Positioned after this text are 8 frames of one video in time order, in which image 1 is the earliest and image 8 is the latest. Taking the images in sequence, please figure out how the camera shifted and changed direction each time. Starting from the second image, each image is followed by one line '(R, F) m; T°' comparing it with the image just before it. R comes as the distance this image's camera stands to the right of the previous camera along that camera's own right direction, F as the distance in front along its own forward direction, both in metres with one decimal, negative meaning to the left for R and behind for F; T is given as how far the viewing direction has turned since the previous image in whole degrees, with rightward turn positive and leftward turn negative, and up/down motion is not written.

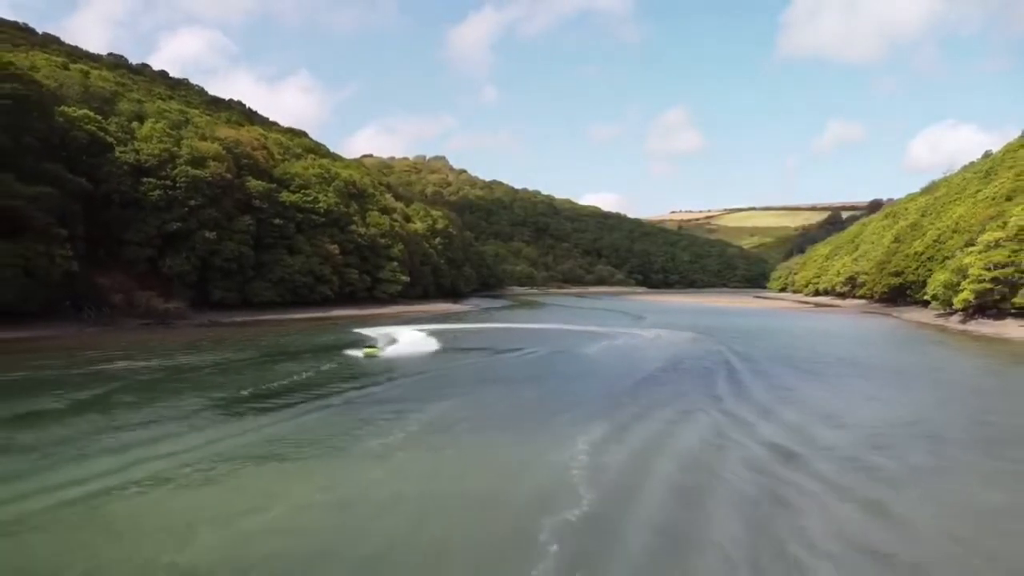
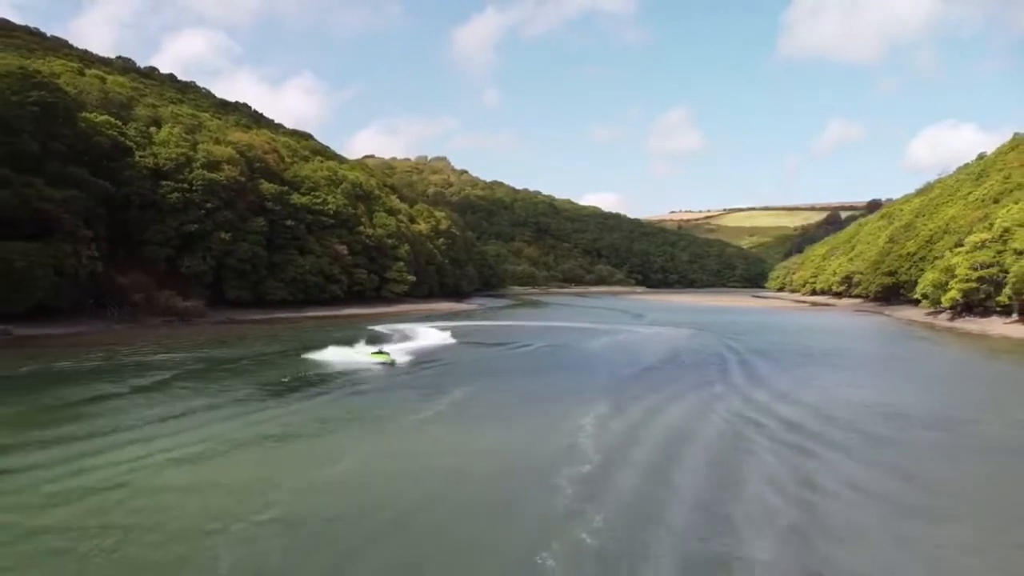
(-0.4, -2.2) m; 0°
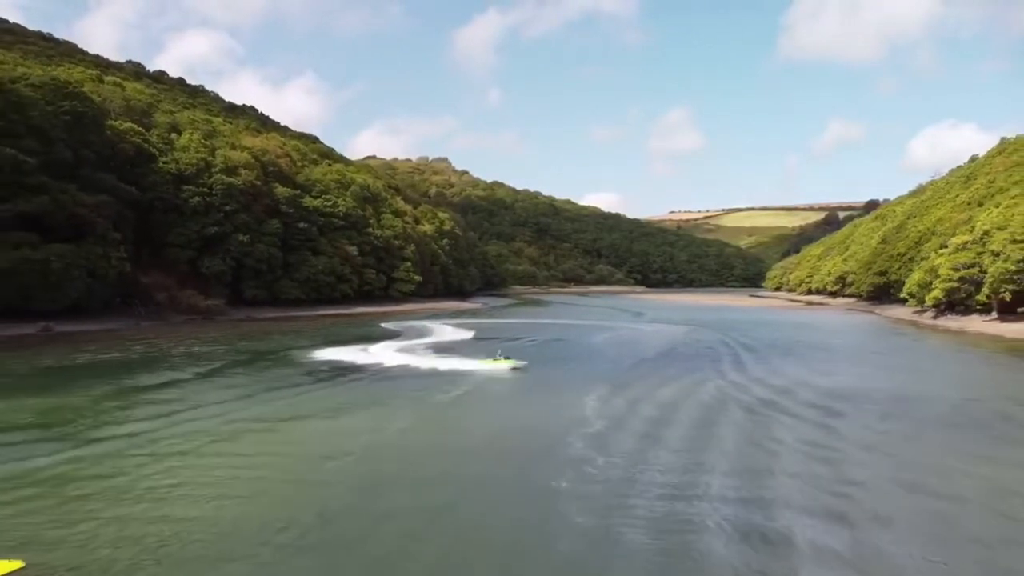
(-0.4, -3.0) m; 0°
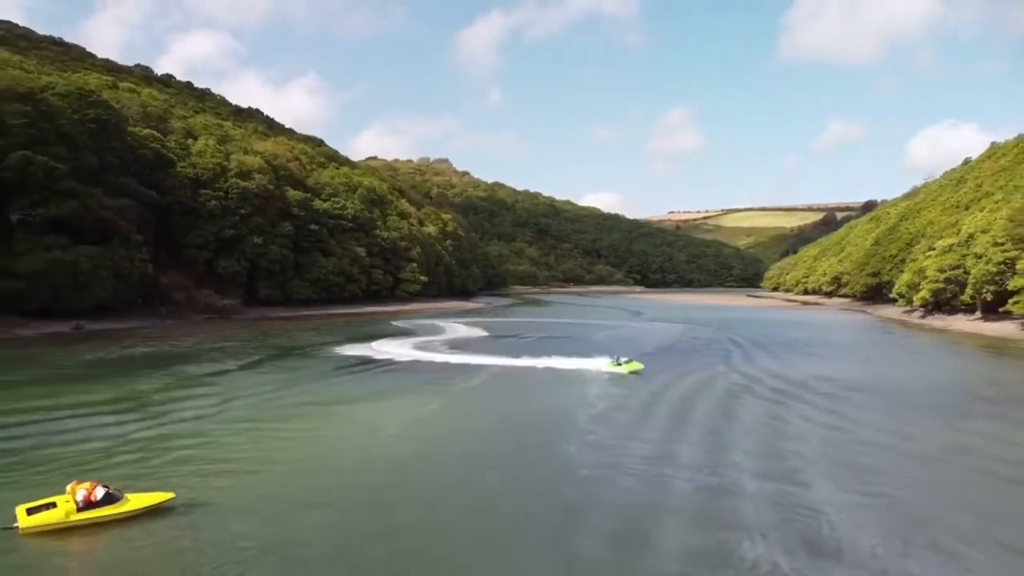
(-0.4, -2.5) m; 0°
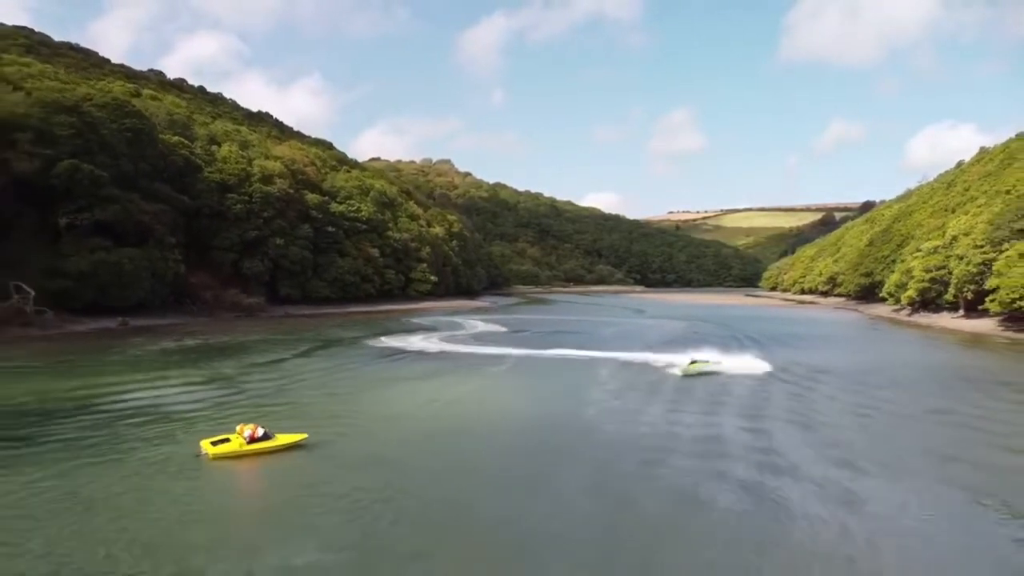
(-0.9, -3.7) m; 0°
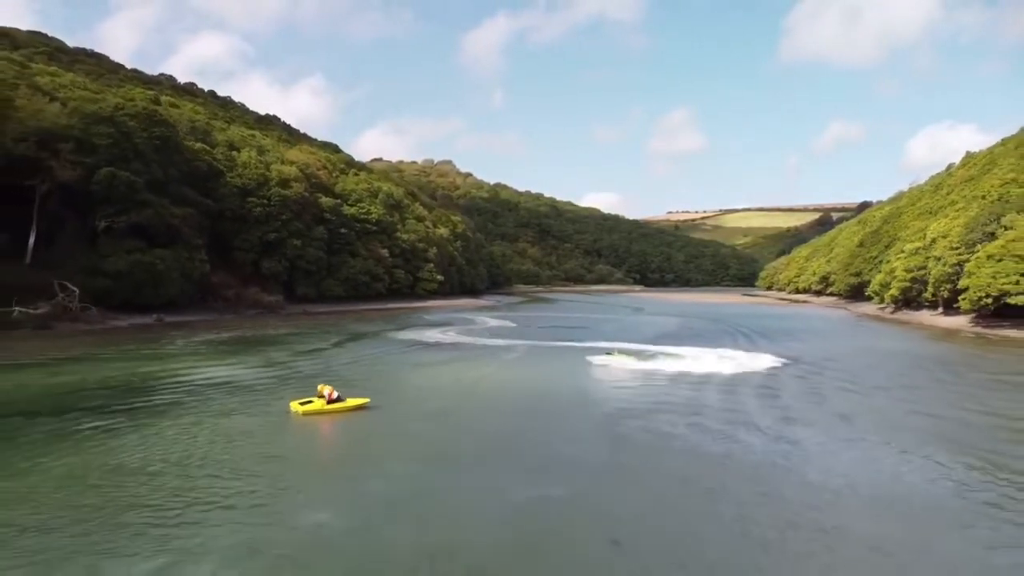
(-0.5, -4.0) m; 0°
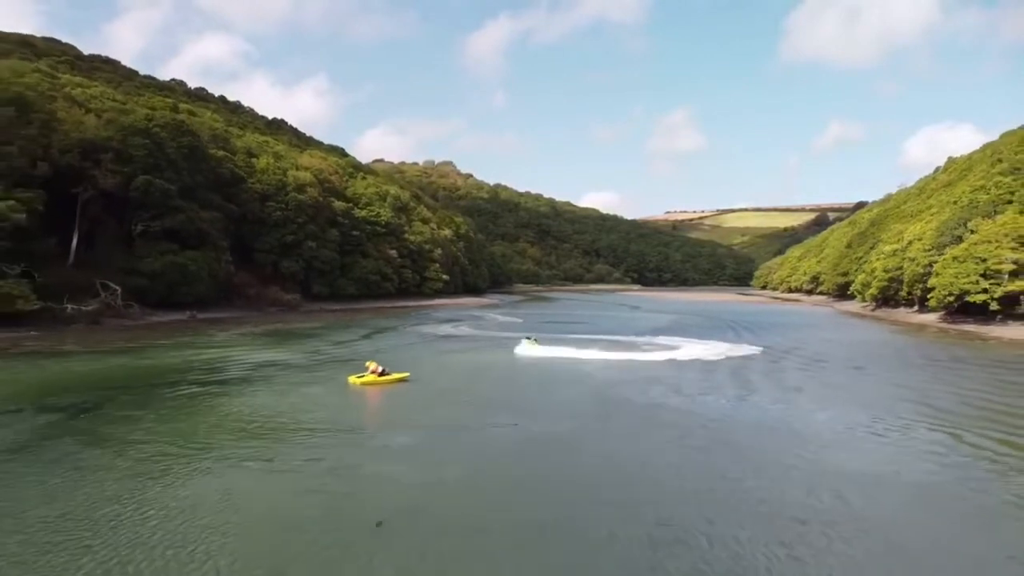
(-0.4, -4.7) m; 0°
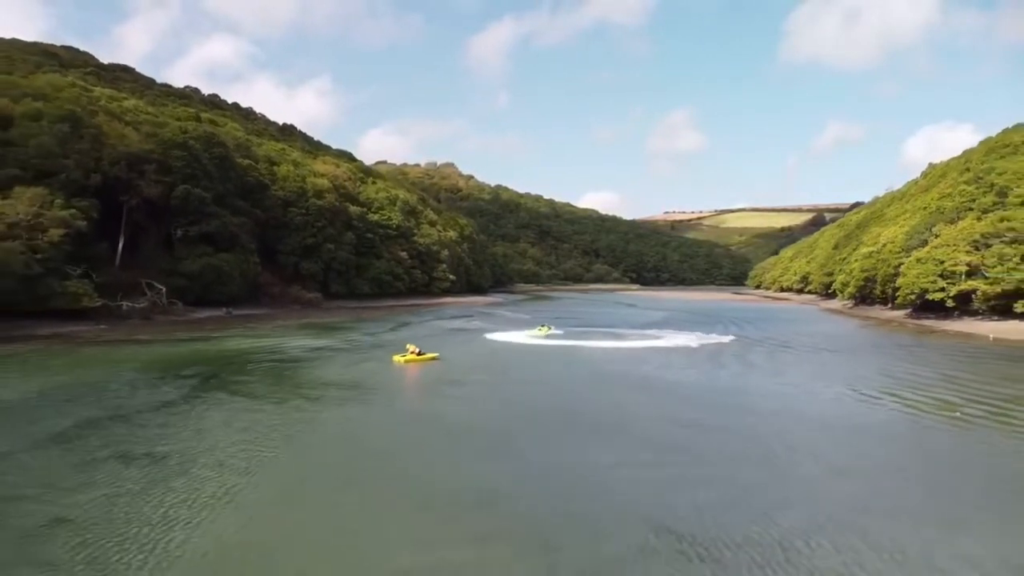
(-0.5, -6.0) m; 0°
